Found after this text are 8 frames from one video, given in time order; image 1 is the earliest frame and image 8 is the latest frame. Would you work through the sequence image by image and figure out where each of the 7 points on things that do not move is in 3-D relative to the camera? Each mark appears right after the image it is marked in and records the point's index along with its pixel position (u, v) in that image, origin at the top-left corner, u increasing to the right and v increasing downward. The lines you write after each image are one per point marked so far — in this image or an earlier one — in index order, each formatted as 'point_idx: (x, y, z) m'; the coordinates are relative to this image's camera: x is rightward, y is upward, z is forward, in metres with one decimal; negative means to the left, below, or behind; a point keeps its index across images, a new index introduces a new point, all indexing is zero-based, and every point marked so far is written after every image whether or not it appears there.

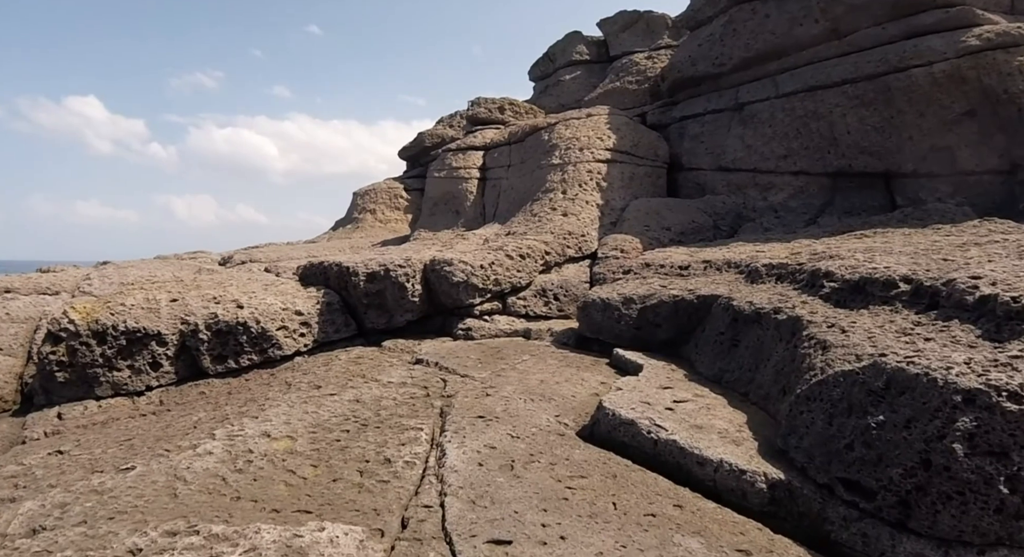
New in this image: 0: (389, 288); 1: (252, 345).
0: (-1.1, -0.1, +5.3) m
1: (-2.2, -0.6, +4.8) m
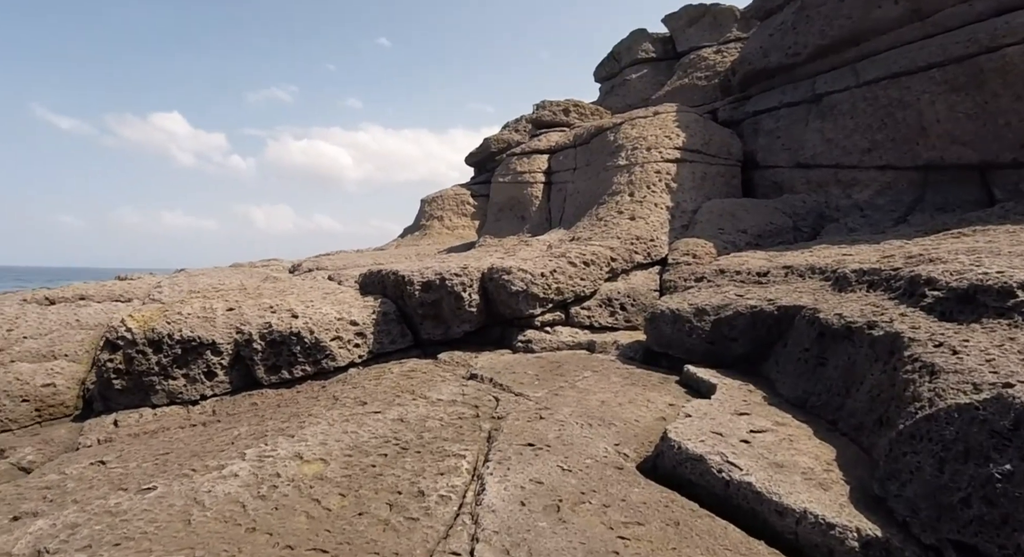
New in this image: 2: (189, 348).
0: (-0.6, -0.2, +5.1) m
1: (-1.7, -0.7, +4.7) m
2: (-2.8, -0.6, +4.7) m
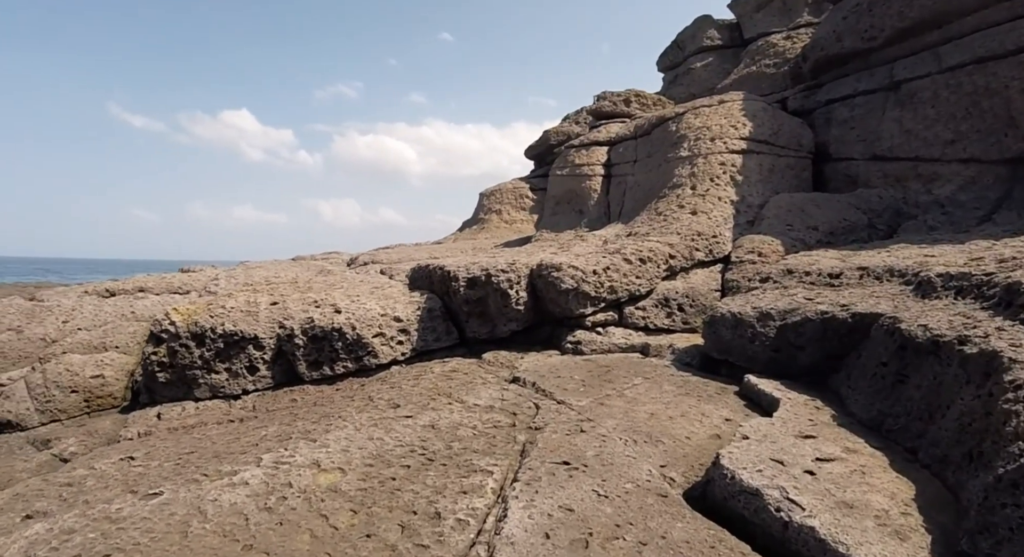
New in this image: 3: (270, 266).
0: (-0.1, -0.1, +4.9) m
1: (-1.4, -0.6, +4.7) m
2: (-2.4, -0.5, +4.7) m
3: (-3.7, +0.2, +8.6) m
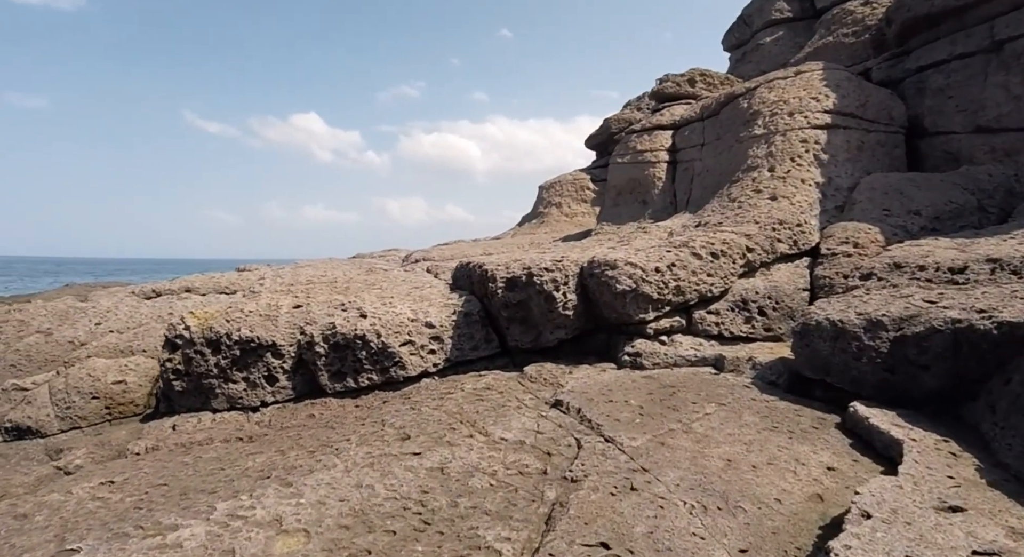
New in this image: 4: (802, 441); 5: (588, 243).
0: (+0.2, -0.2, +4.2) m
1: (-1.0, -0.6, +4.1) m
2: (-2.1, -0.6, +4.3) m
3: (-2.9, +0.2, +8.3) m
4: (+1.5, -0.8, +2.9) m
5: (+0.8, +0.4, +6.4) m
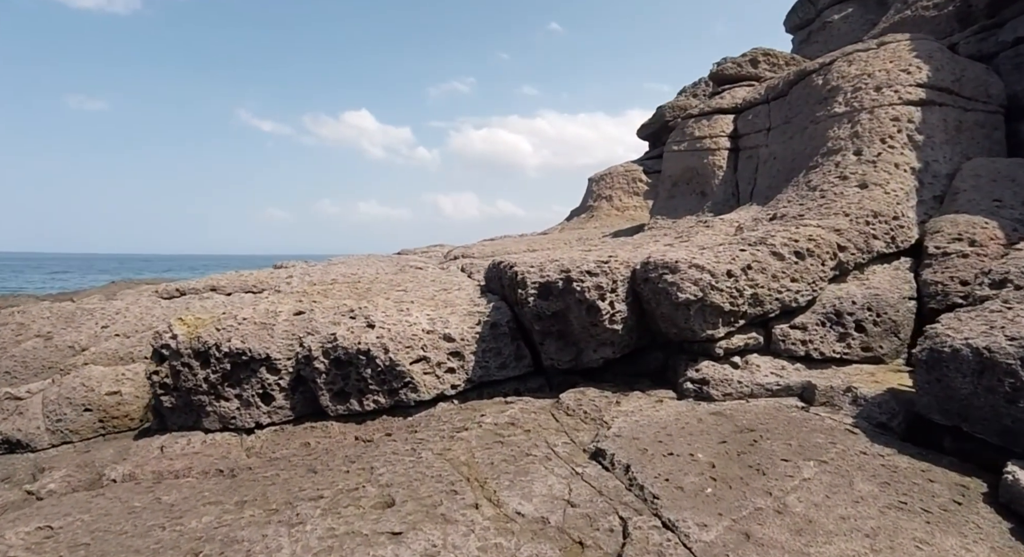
0: (+0.4, -0.2, +3.5) m
1: (-0.8, -0.7, +3.5) m
2: (-1.8, -0.6, +3.7) m
3: (-2.3, +0.3, +7.8) m
4: (+1.6, -0.9, +2.0) m
5: (+1.2, +0.4, +5.6) m
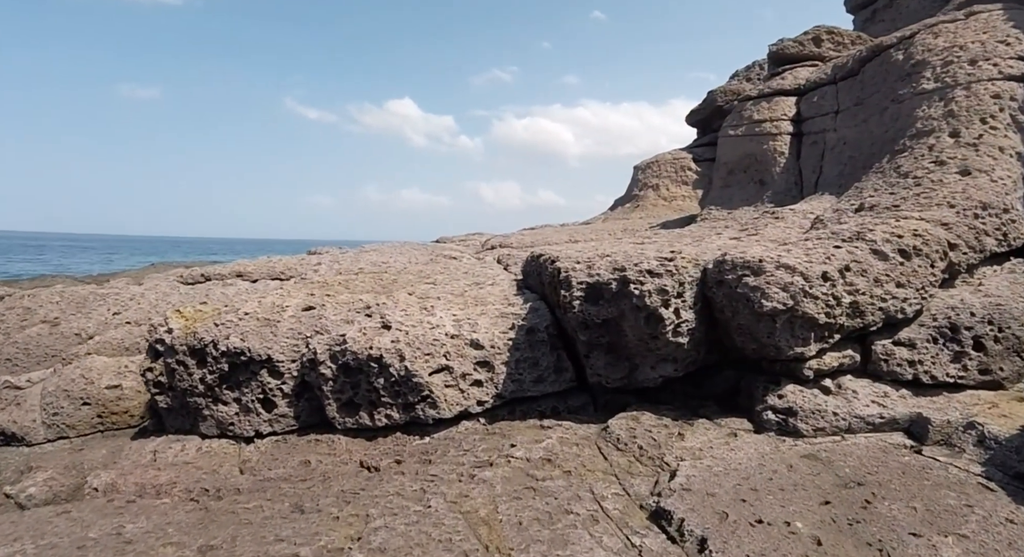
0: (+0.6, -0.2, +2.8) m
1: (-0.6, -0.6, +3.0) m
2: (-1.6, -0.5, +3.3) m
3: (-1.7, +0.4, +7.3) m
4: (+1.7, -1.0, +1.3) m
5: (+1.6, +0.4, +4.9) m
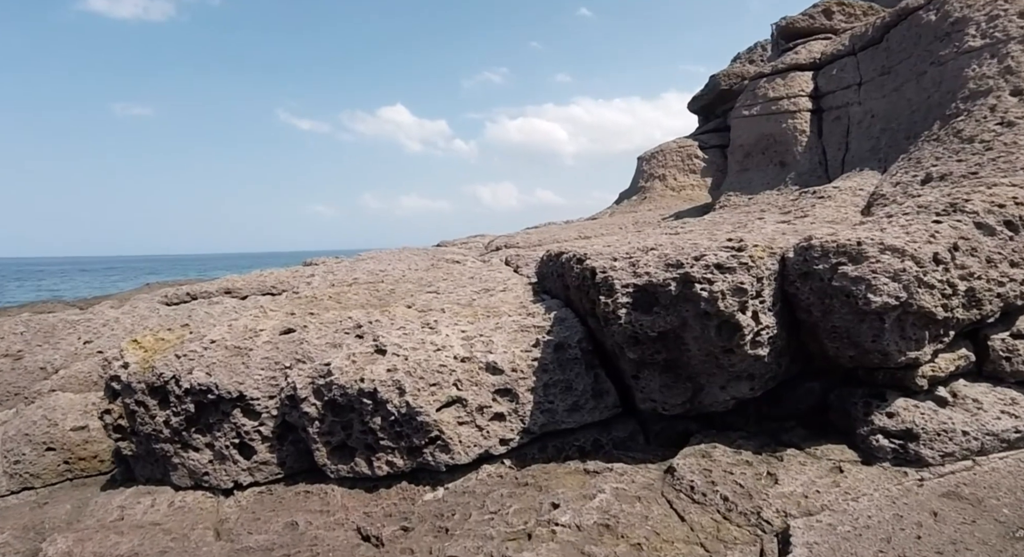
0: (+0.7, -0.2, +2.2) m
1: (-0.5, -0.7, +2.4) m
2: (-1.5, -0.6, +2.7) m
3: (-1.6, +0.3, +6.8) m
4: (+1.8, -0.9, +0.7) m
5: (+1.7, +0.5, +4.3) m
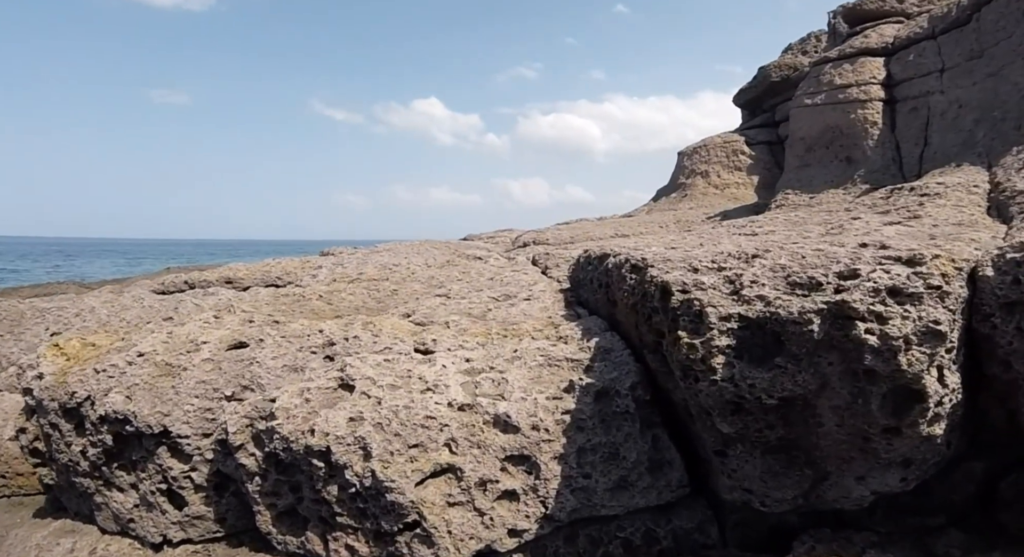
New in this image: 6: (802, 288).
0: (+0.8, -0.2, +1.4) m
1: (-0.5, -0.7, +1.6) m
2: (-1.4, -0.6, +2.0) m
3: (-1.3, +0.3, +6.1) m
4: (+1.8, -1.0, -0.1) m
5: (+1.9, +0.4, +3.4) m
6: (+0.7, 0.0, +1.4) m
